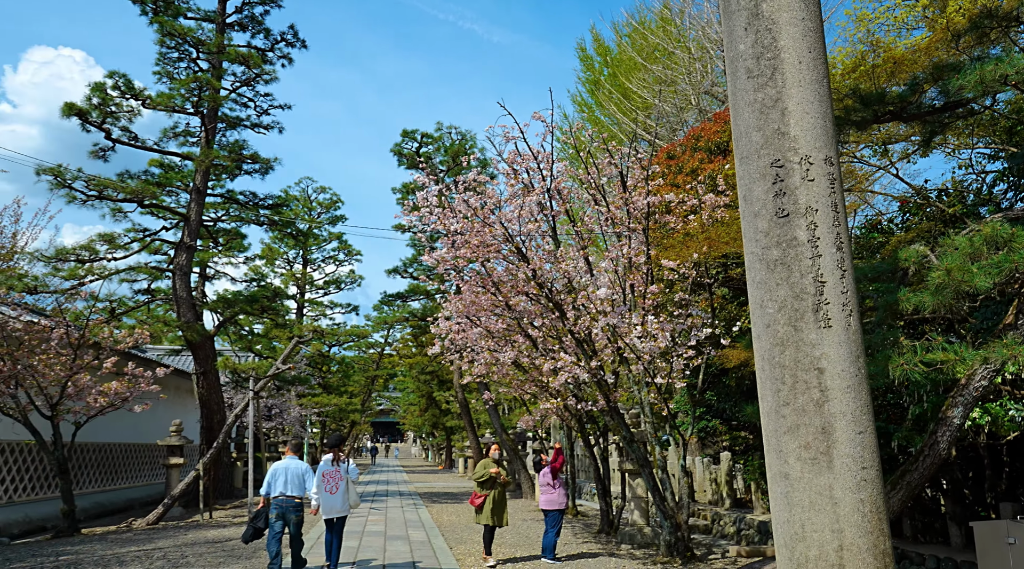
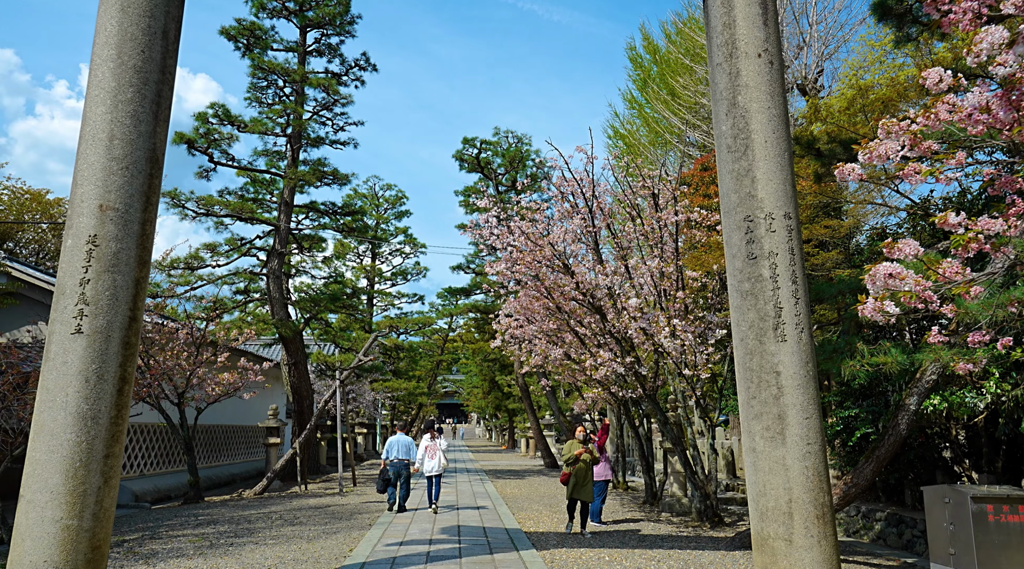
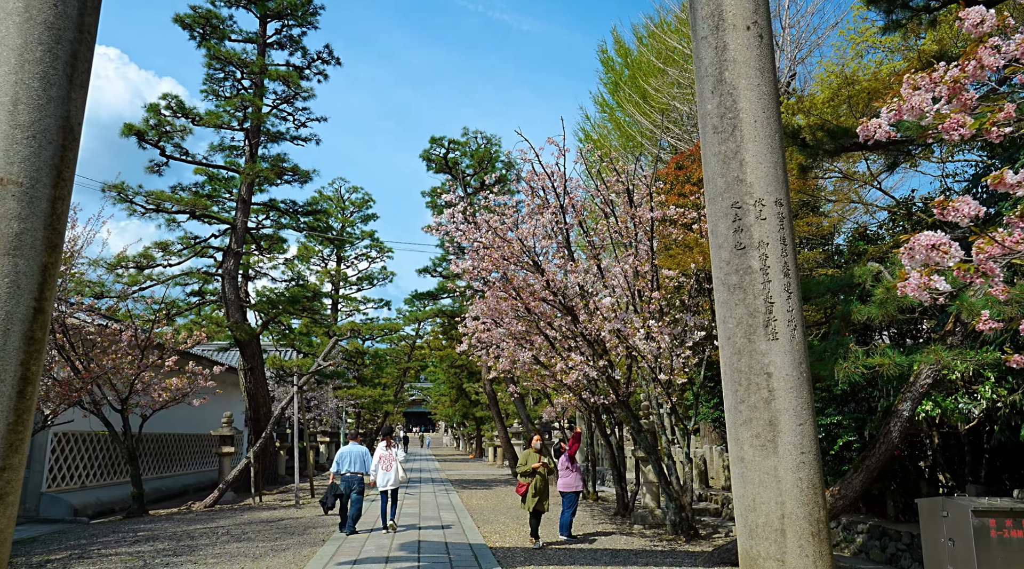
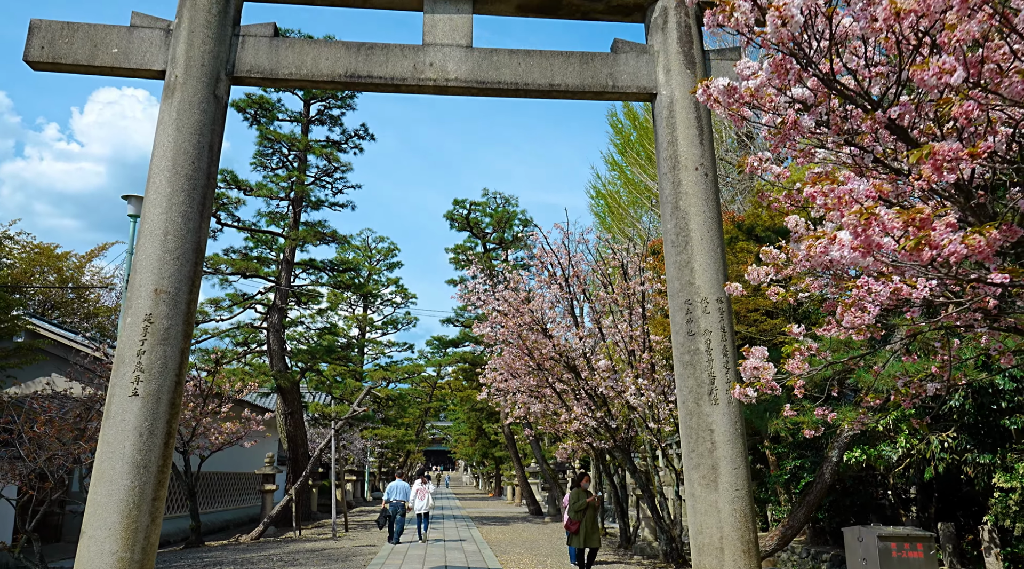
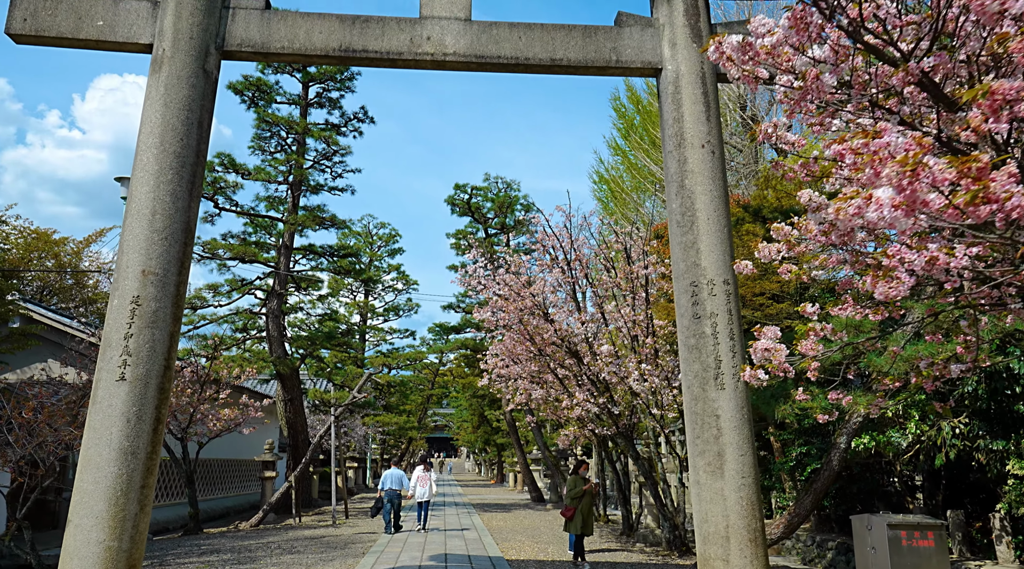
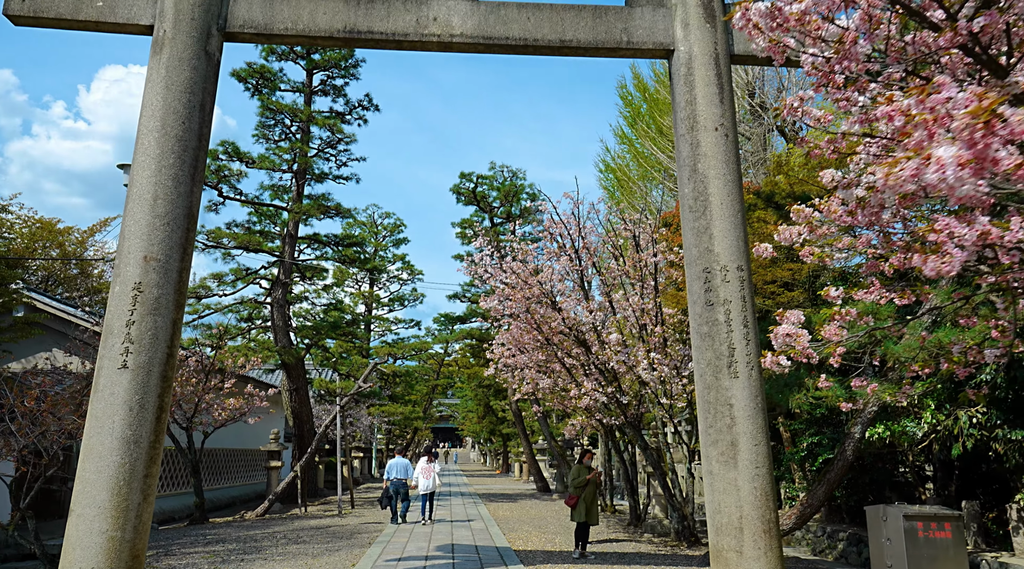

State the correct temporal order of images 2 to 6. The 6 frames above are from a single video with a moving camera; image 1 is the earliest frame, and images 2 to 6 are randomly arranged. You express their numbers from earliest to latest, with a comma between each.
3, 2, 6, 5, 4
